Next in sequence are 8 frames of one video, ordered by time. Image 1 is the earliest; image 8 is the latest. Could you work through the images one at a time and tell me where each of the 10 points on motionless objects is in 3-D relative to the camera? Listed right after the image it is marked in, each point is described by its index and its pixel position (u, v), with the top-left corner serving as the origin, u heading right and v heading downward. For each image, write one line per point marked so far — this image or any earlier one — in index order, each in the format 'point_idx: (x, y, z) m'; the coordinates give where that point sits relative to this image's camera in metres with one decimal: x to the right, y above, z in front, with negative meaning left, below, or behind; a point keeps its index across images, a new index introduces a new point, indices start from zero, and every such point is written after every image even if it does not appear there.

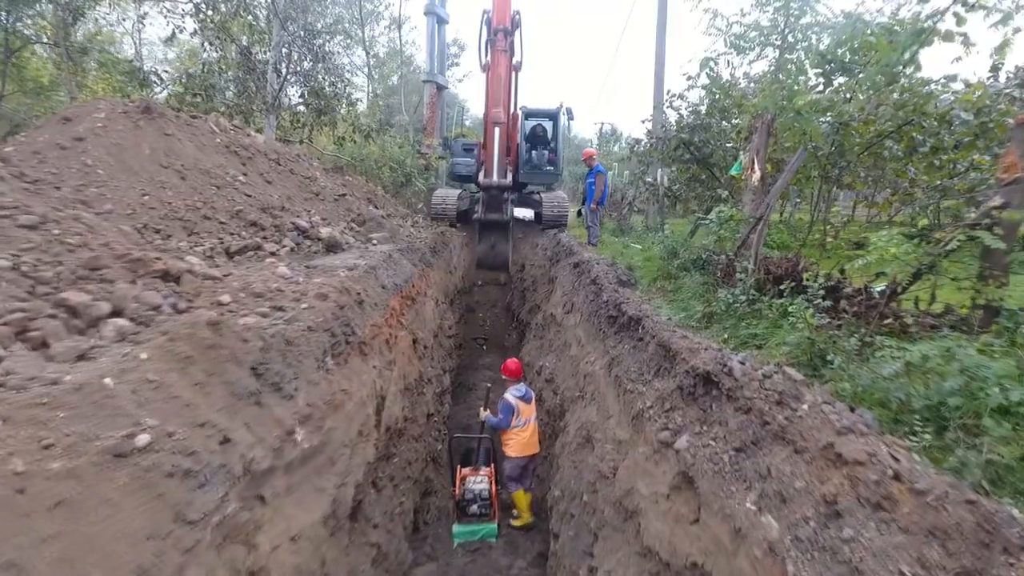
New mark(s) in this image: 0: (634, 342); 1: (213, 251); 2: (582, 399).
0: (+0.8, -0.3, +4.1) m
1: (-2.5, +0.3, +5.4) m
2: (+0.5, -0.8, +4.6) m
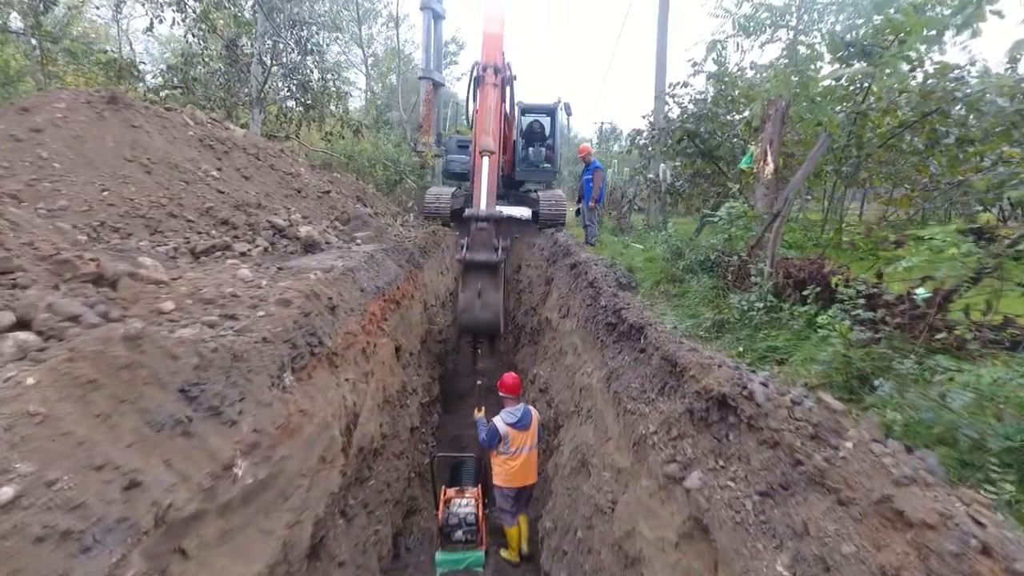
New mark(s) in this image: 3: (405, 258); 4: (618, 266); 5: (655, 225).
0: (+0.7, -0.4, +3.7) m
1: (-2.5, +0.3, +5.0) m
2: (+0.4, -0.8, +4.2) m
3: (-1.2, +0.3, +7.2) m
4: (+0.9, +0.2, +5.8) m
5: (+1.7, +0.7, +8.2) m
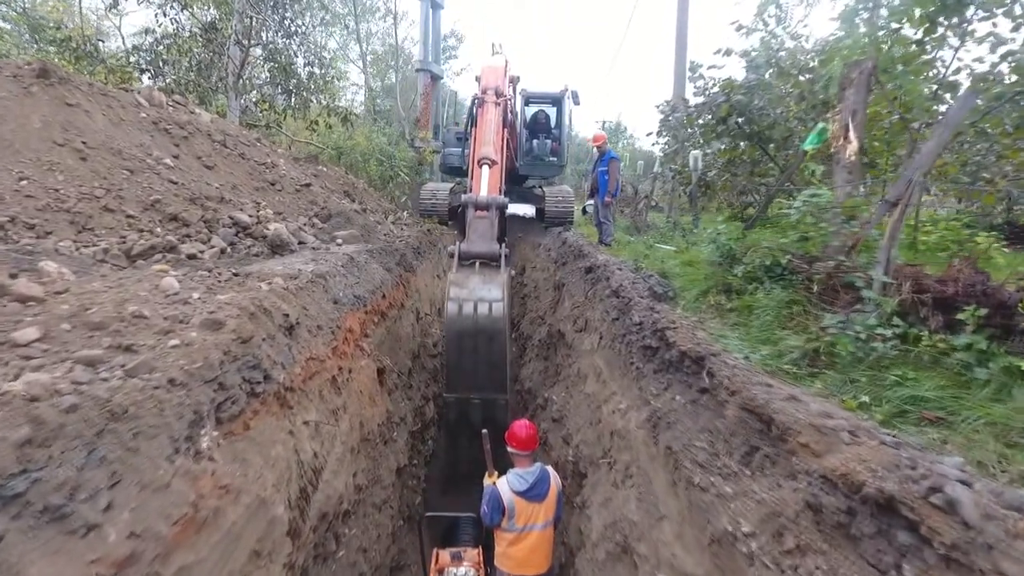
0: (+0.7, -0.4, +2.7) m
1: (-2.5, +0.2, +4.0) m
2: (+0.5, -0.9, +3.2) m
3: (-1.1, +0.3, +6.2) m
4: (+1.0, +0.1, +4.8) m
5: (+1.8, +0.7, +7.2) m
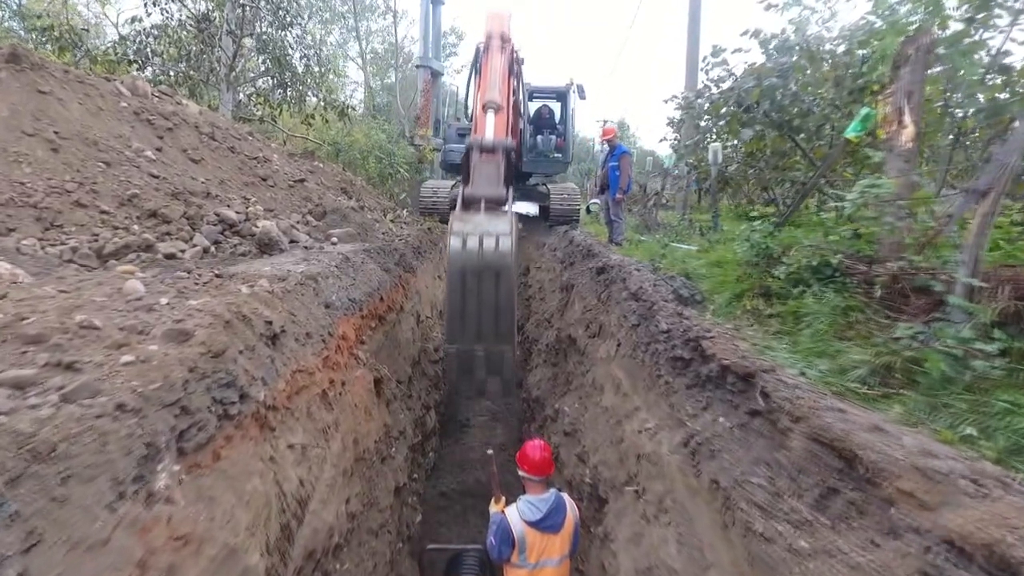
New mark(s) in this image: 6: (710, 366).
0: (+0.8, -0.4, +2.3) m
1: (-2.4, +0.2, +3.6) m
2: (+0.5, -0.9, +2.8) m
3: (-1.1, +0.3, +5.9) m
4: (+1.1, +0.1, +4.4) m
5: (+1.8, +0.6, +6.8) m
6: (+0.8, -0.3, +2.7) m
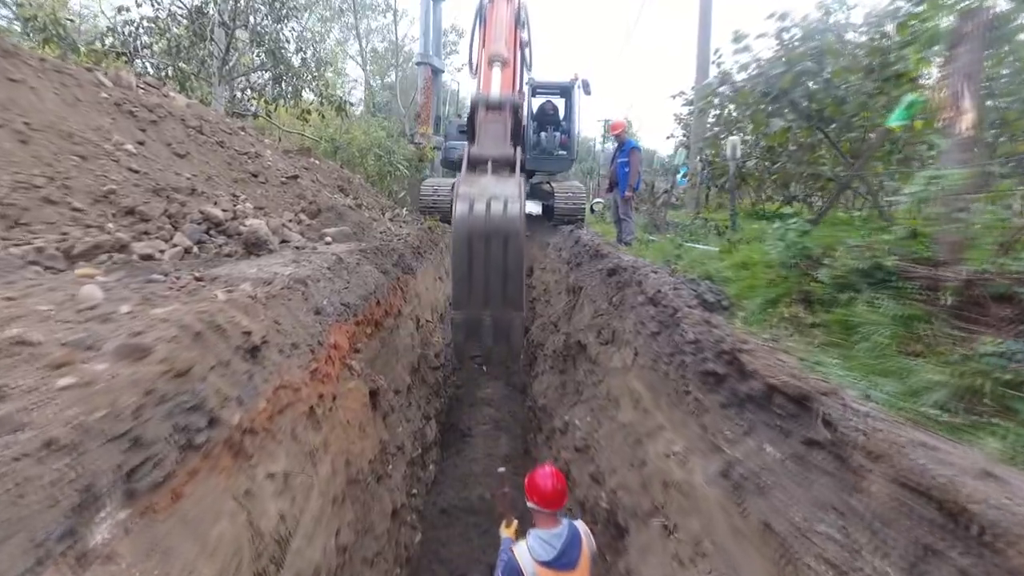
0: (+0.8, -0.5, +2.0) m
1: (-2.4, +0.2, +3.3) m
2: (+0.6, -0.9, +2.5) m
3: (-1.0, +0.2, +5.5) m
4: (+1.1, +0.1, +4.1) m
5: (+1.9, +0.6, +6.5) m
6: (+0.8, -0.3, +2.3) m
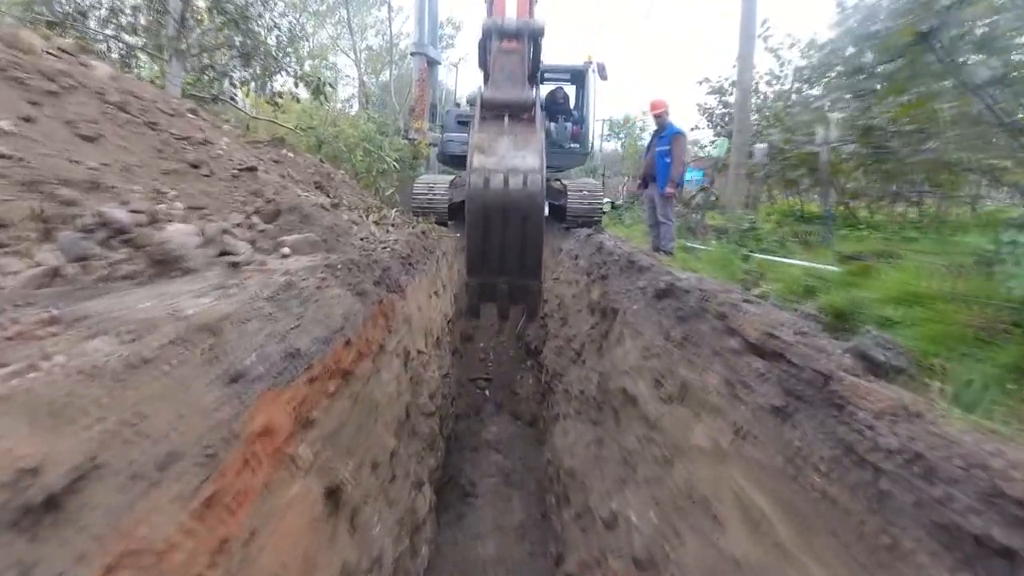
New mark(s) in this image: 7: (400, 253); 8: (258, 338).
0: (+1.0, -0.6, +0.6) m
1: (-2.2, 0.0, +1.9) m
2: (+0.7, -1.1, +1.1) m
3: (-0.9, +0.1, +4.2) m
4: (+1.2, -0.1, +2.7) m
5: (+2.0, +0.5, +5.1) m
6: (+1.0, -0.5, +1.0) m
7: (-0.9, +0.3, +5.2) m
8: (-0.9, -0.2, +2.4) m
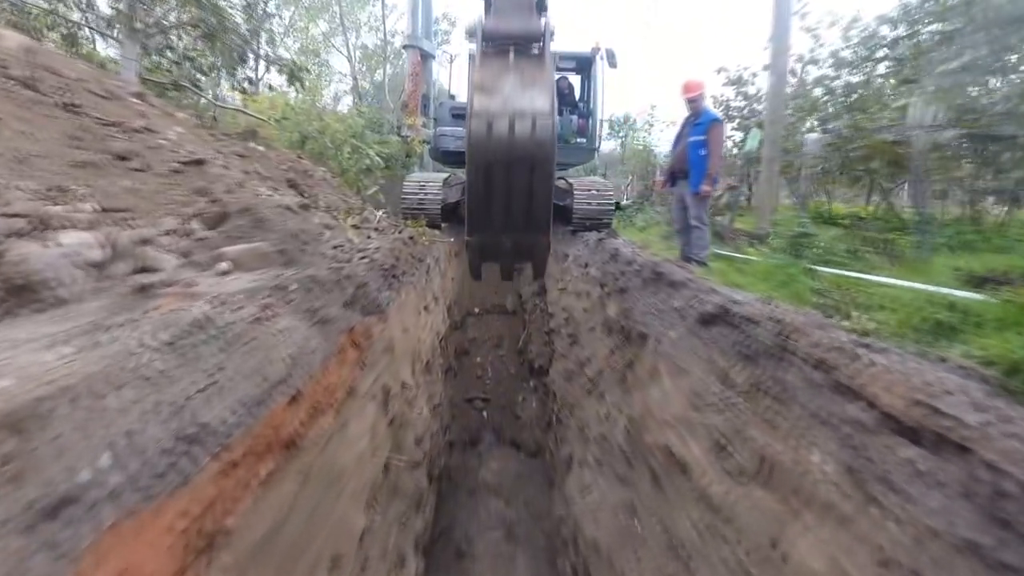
0: (+1.0, -0.7, -0.3) m
1: (-2.2, -0.1, +1.0) m
2: (+0.8, -1.2, +0.2) m
3: (-0.9, -0.1, +3.3) m
4: (+1.3, -0.2, +1.8) m
5: (+2.0, +0.3, +4.2) m
6: (+1.0, -0.6, +0.1) m
7: (-0.8, +0.2, +4.3) m
8: (-0.9, -0.3, +1.5) m
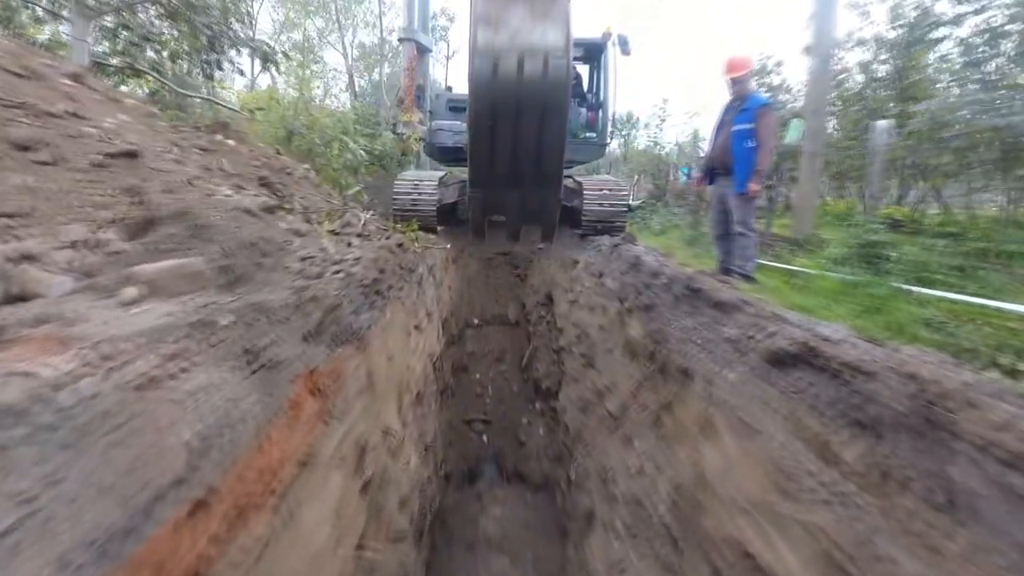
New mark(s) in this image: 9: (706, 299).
0: (+1.1, -0.9, -1.1) m
1: (-2.1, -0.2, +0.2) m
2: (+0.8, -1.3, -0.6) m
3: (-0.8, -0.2, +2.4) m
4: (+1.3, -0.3, +1.0) m
5: (+2.1, +0.2, +3.4) m
6: (+1.1, -0.7, -0.7) m
7: (-0.8, 0.0, +3.5) m
8: (-0.8, -0.4, +0.7) m
9: (+1.0, 0.0, +3.5) m
